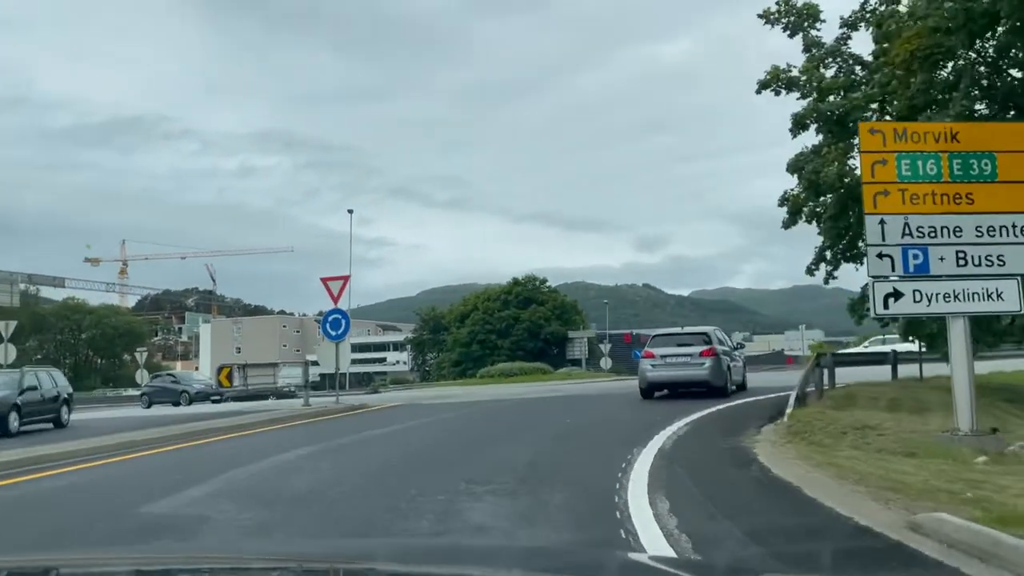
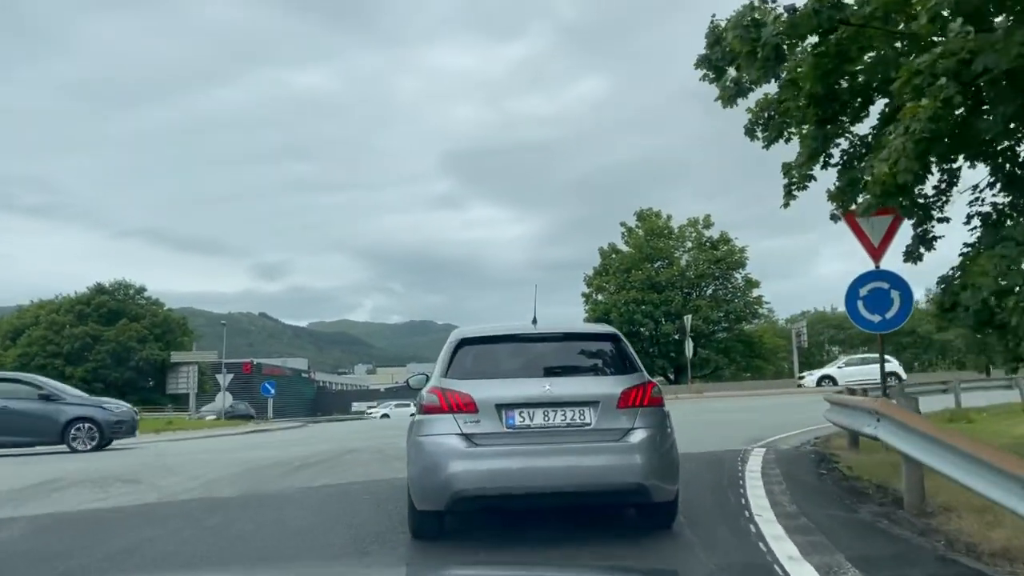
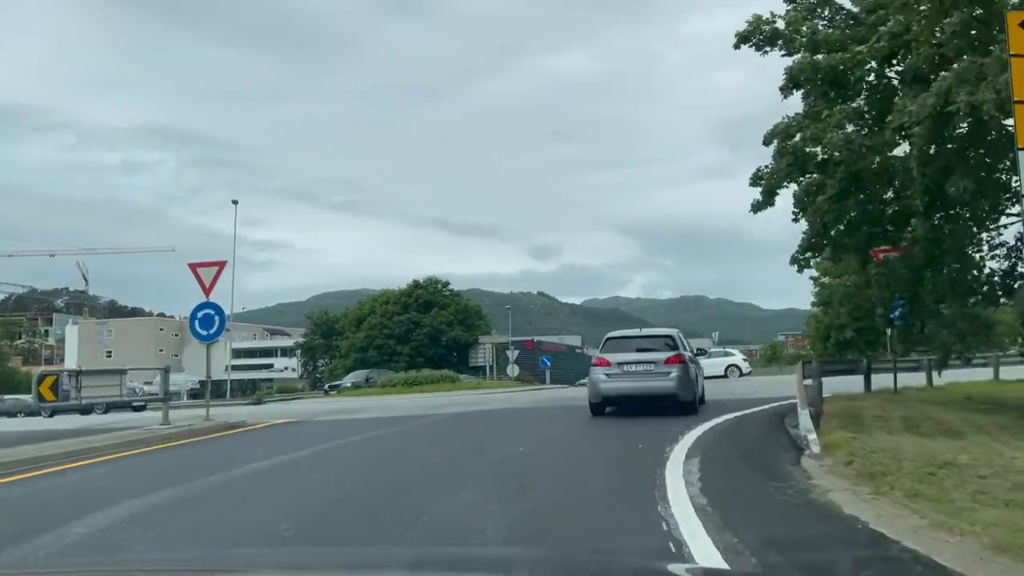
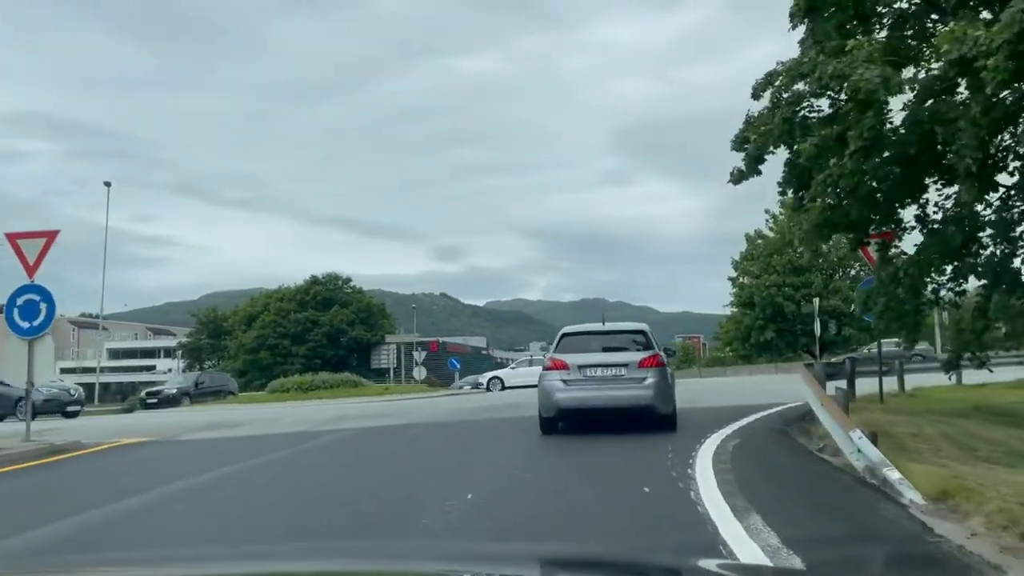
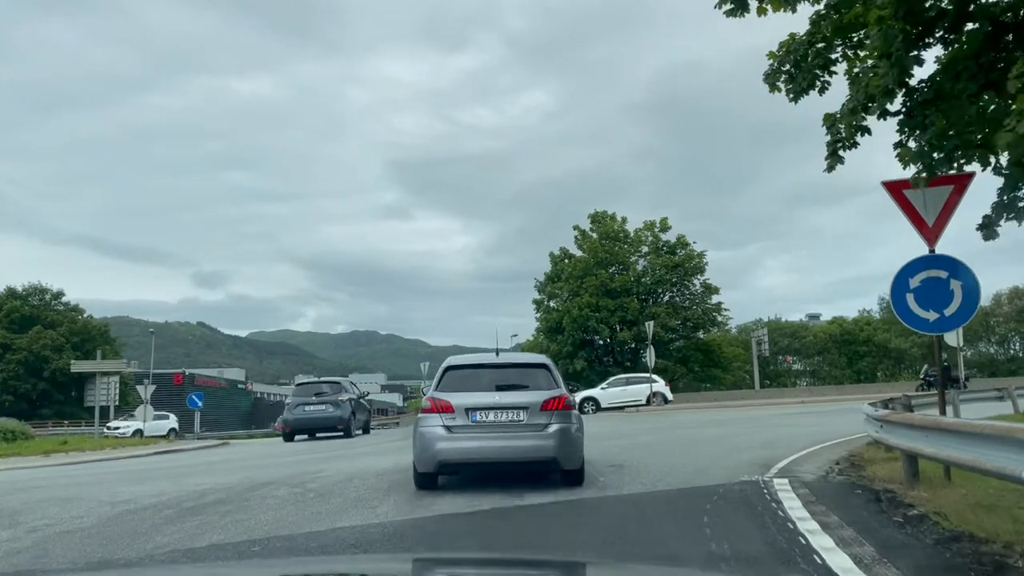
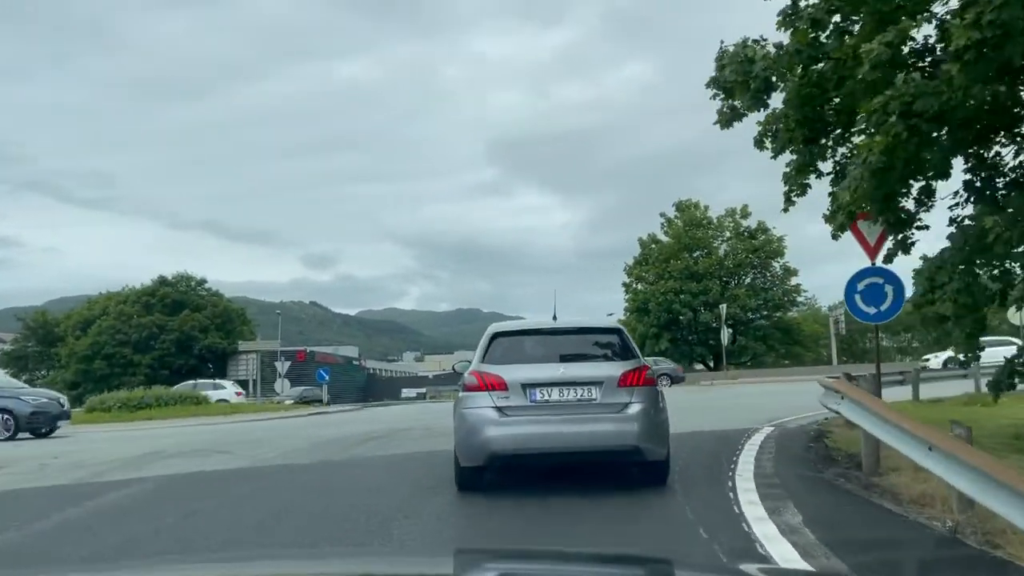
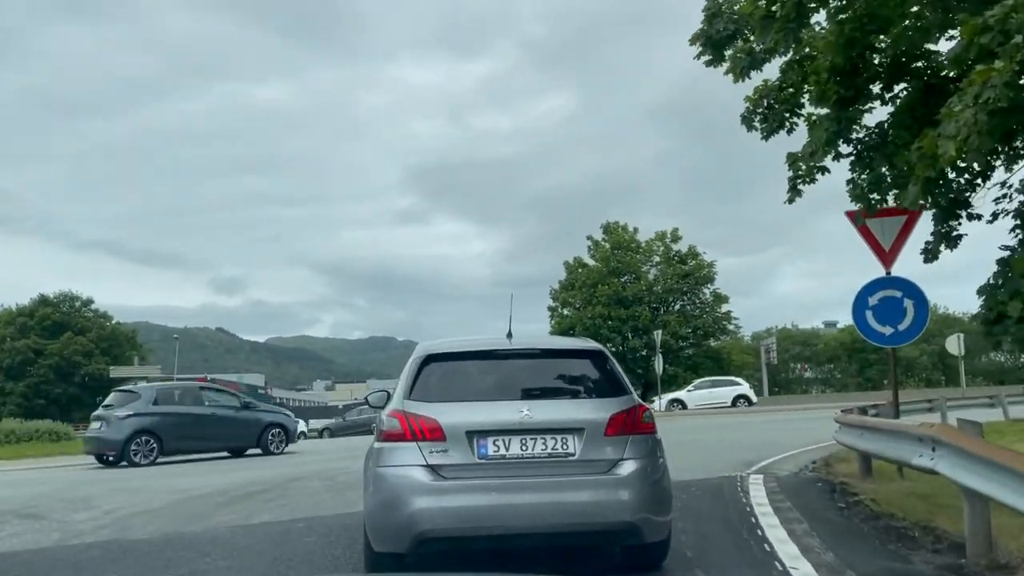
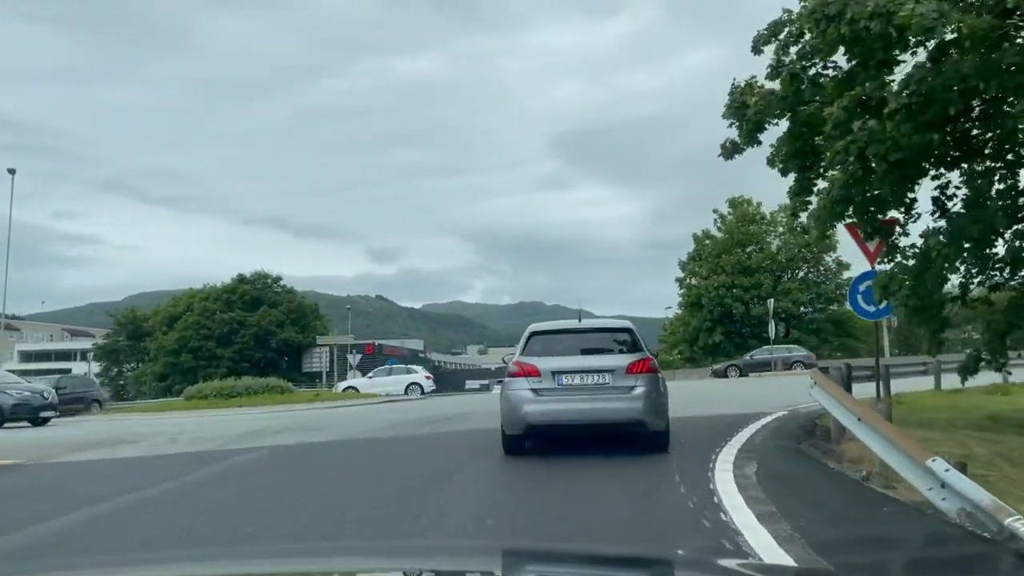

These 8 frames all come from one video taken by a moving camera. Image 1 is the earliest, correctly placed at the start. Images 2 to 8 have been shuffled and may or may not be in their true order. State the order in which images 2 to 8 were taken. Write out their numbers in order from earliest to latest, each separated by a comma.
3, 4, 8, 6, 2, 7, 5
